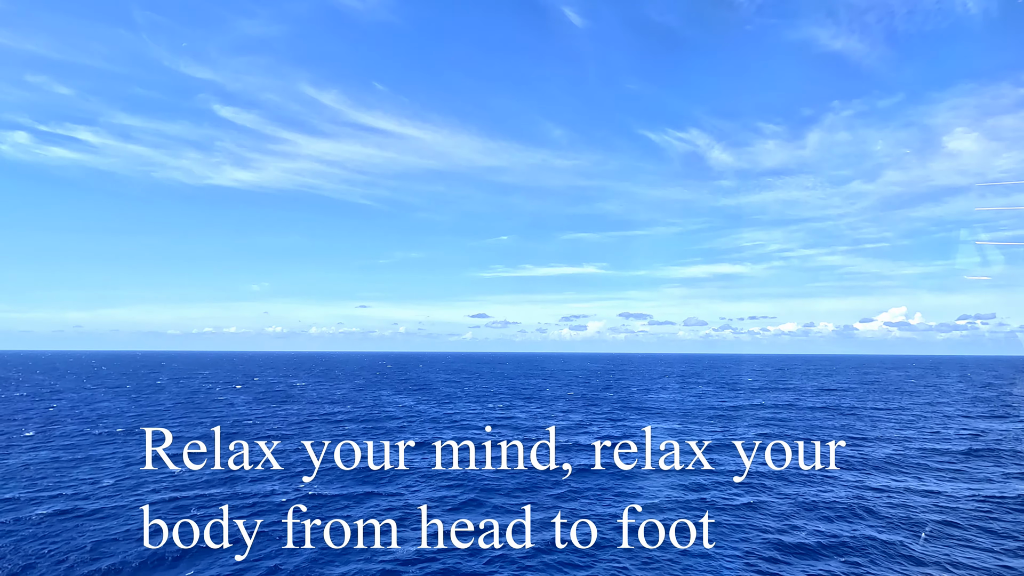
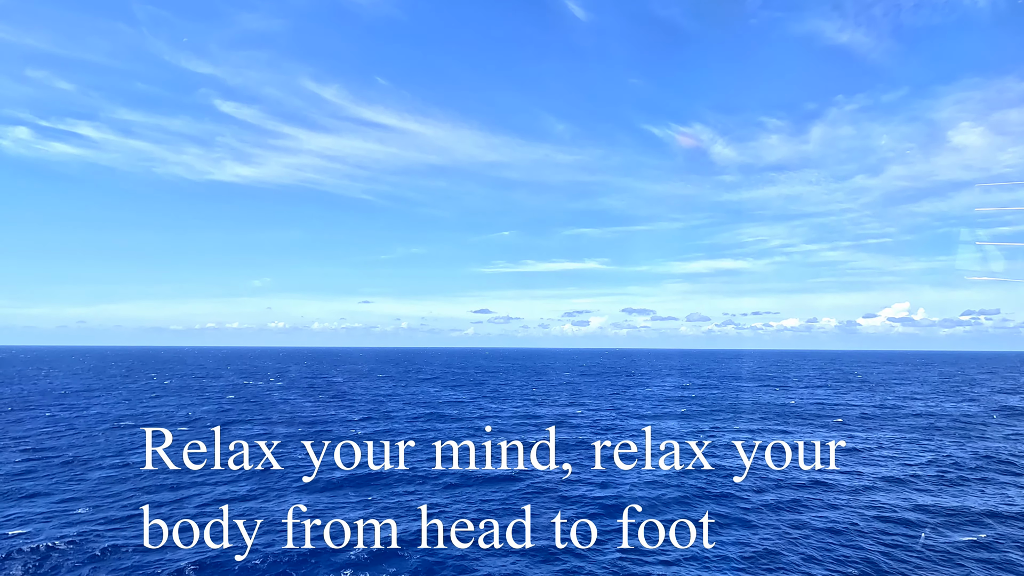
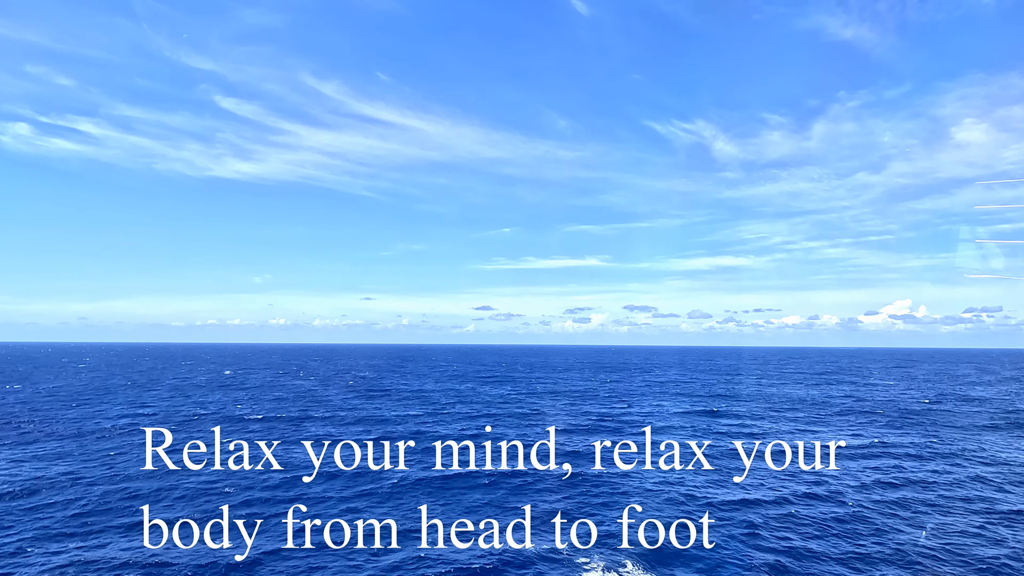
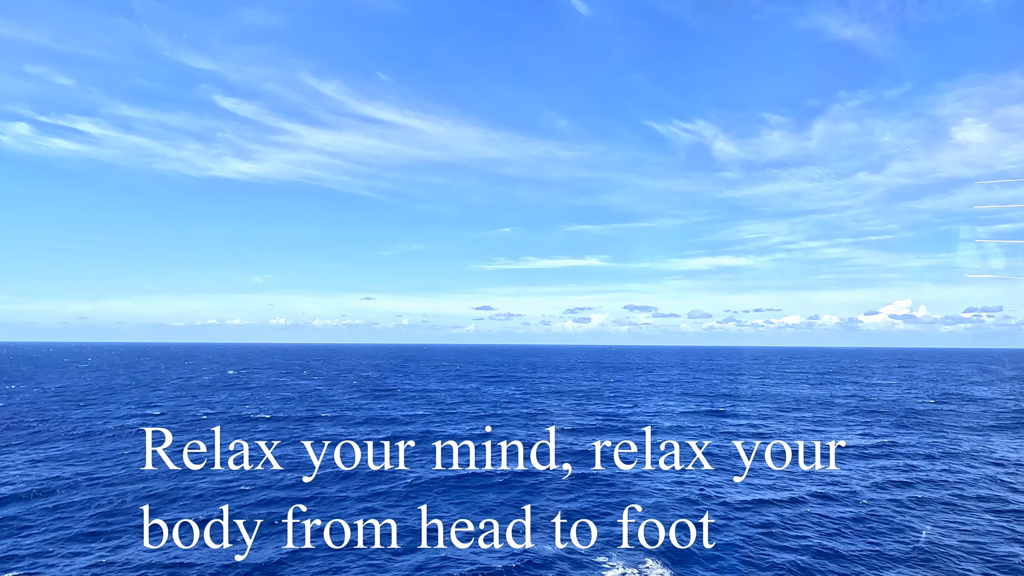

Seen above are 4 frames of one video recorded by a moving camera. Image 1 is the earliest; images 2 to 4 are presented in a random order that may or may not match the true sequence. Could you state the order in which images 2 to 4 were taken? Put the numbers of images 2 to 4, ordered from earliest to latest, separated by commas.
2, 3, 4
